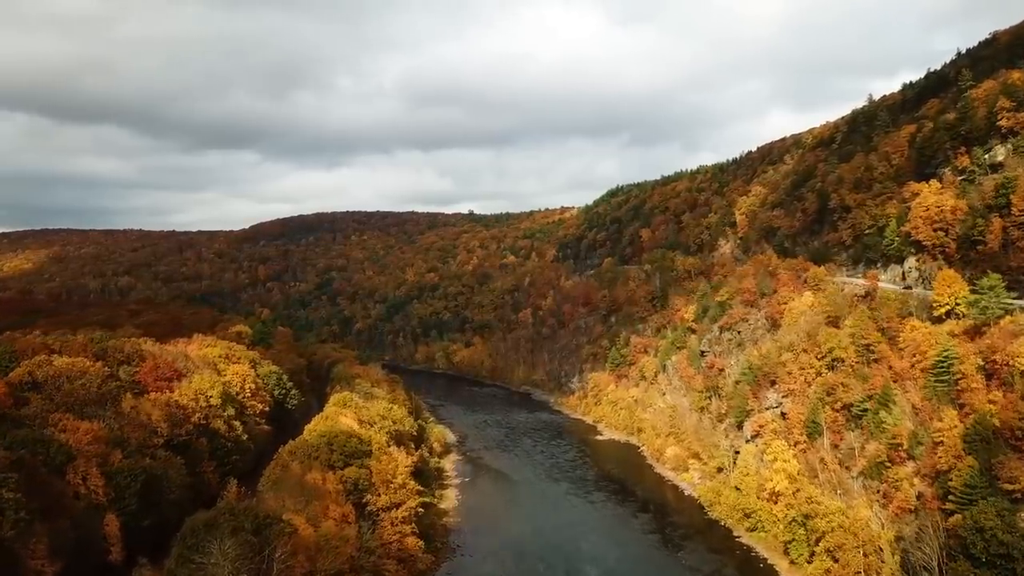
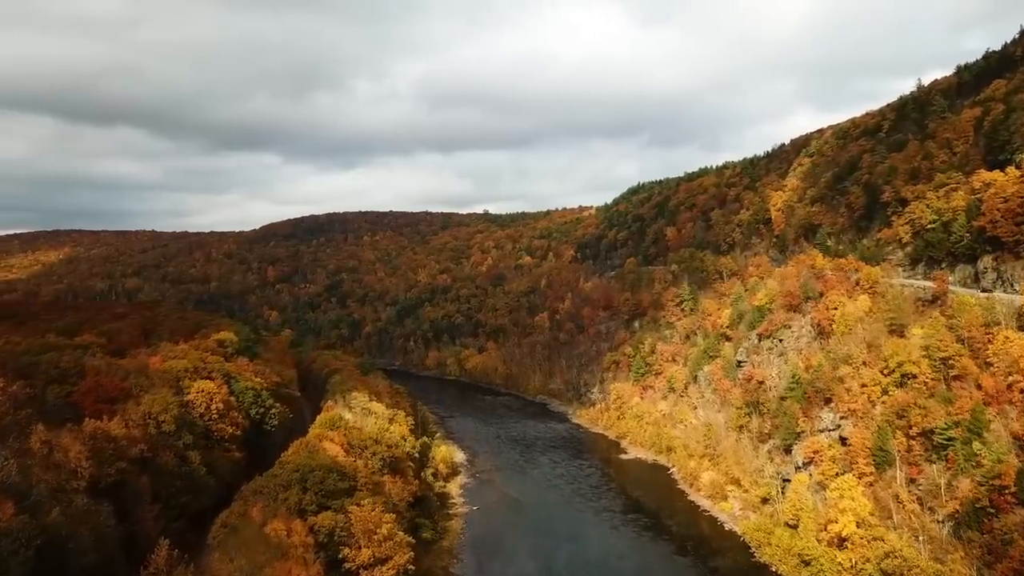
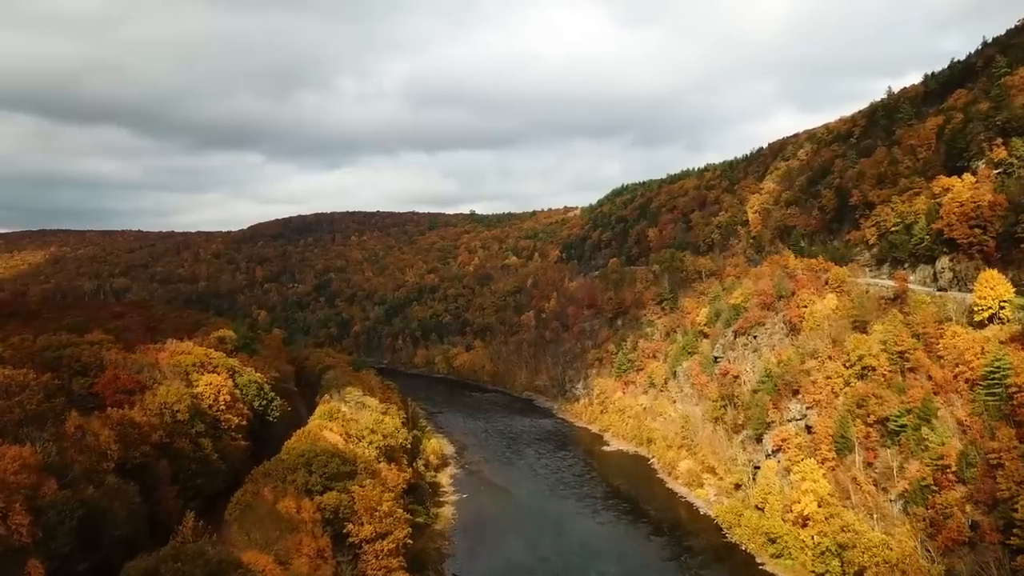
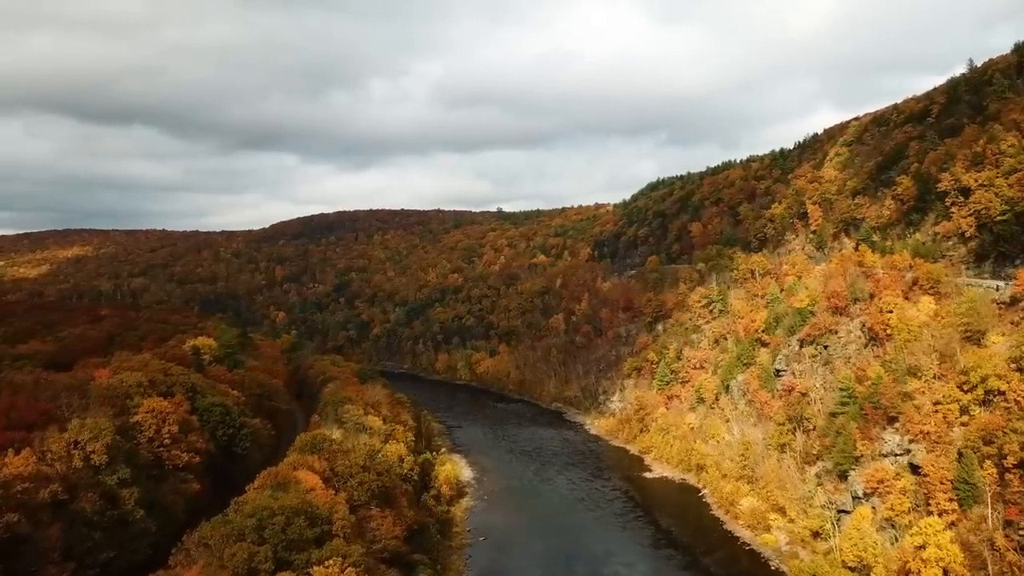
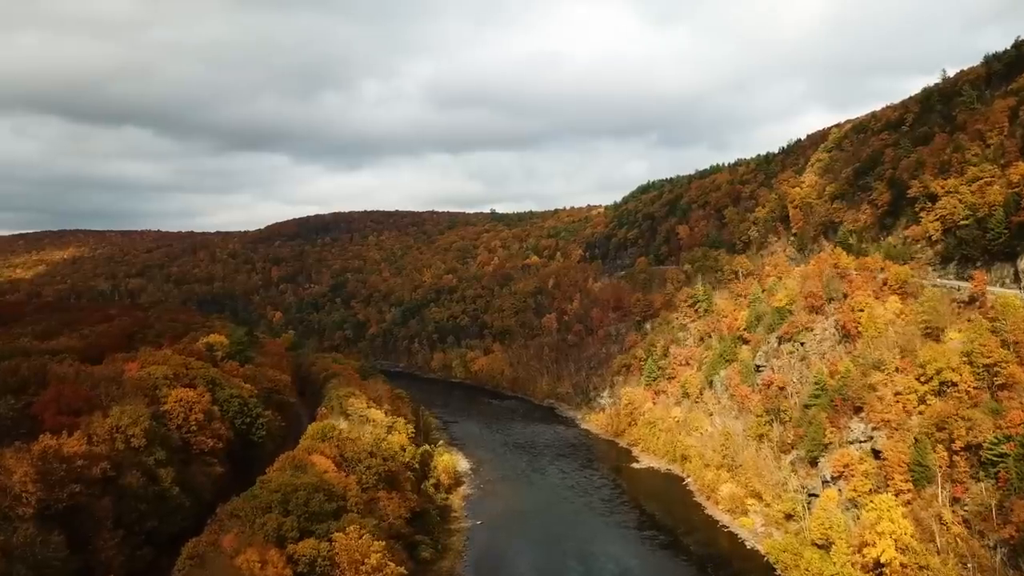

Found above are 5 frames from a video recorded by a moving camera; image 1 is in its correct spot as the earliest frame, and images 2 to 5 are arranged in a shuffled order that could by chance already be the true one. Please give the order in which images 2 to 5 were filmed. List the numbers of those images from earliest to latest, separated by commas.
3, 2, 5, 4
